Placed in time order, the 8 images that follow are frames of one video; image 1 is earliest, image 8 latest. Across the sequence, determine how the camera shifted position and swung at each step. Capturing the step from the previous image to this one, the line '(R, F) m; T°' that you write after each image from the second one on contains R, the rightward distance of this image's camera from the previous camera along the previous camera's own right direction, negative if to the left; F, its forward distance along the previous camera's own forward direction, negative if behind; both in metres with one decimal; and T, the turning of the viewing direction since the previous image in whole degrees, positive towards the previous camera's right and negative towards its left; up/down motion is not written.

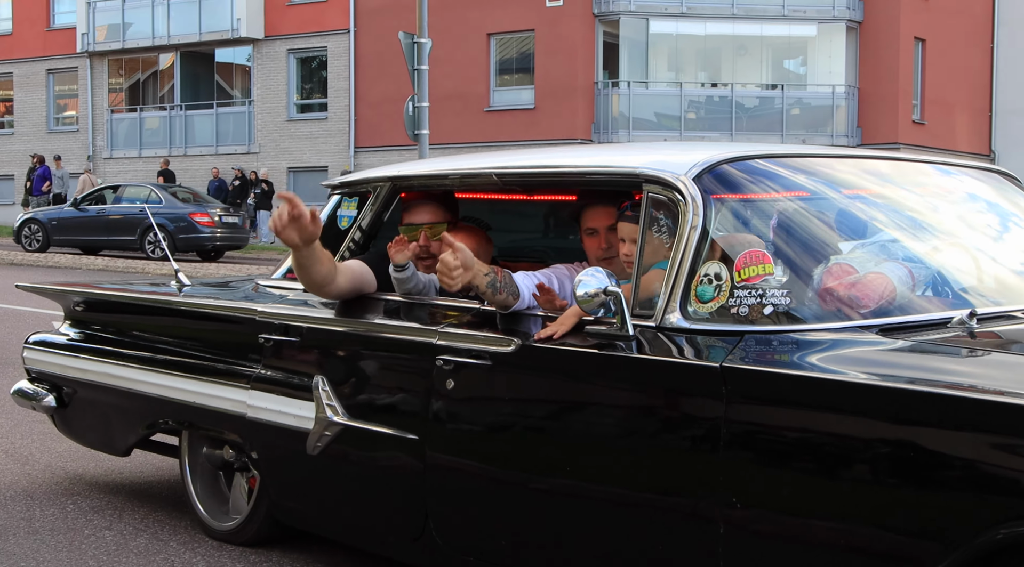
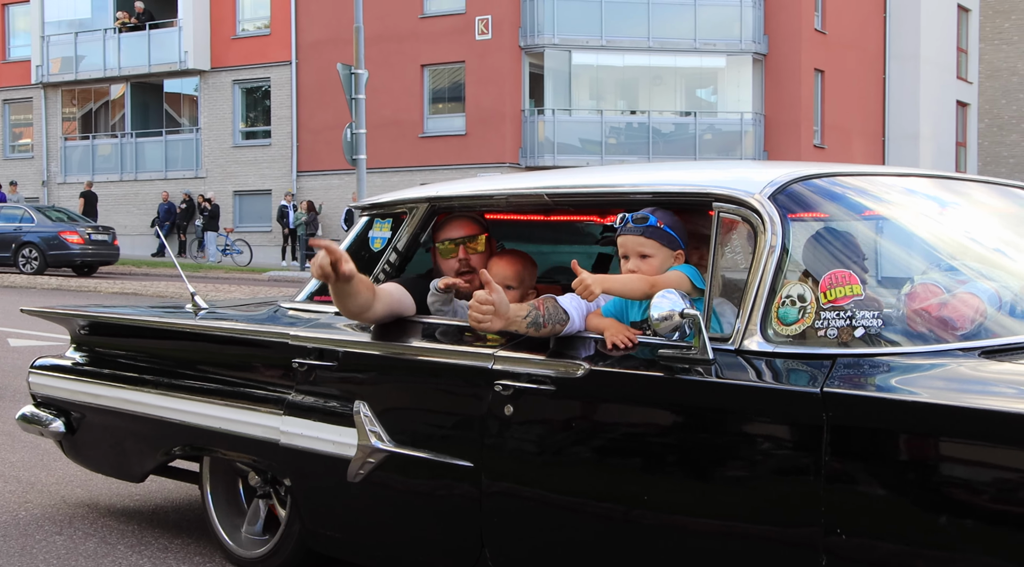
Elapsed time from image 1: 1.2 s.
(-0.3, +0.1) m; +2°
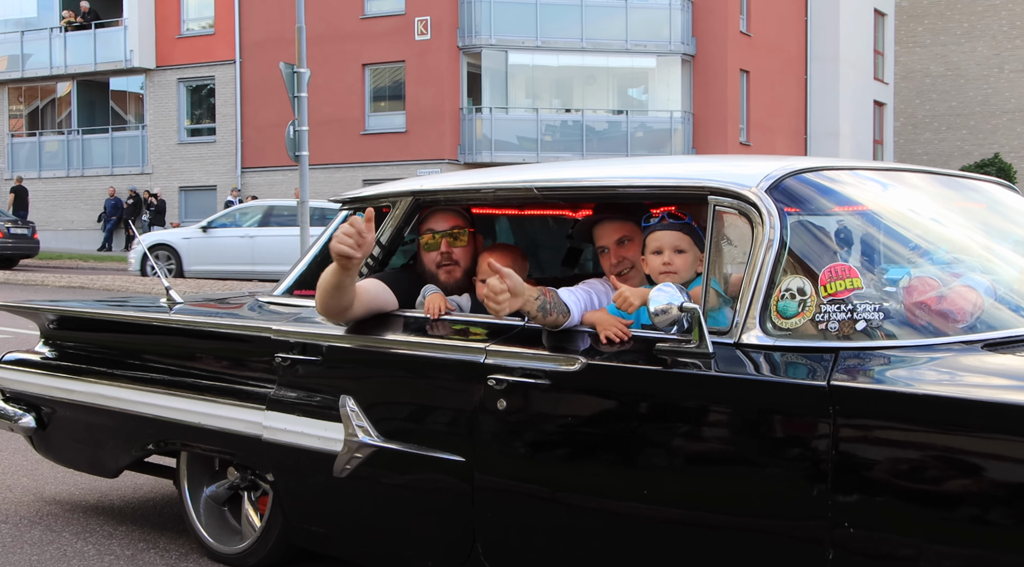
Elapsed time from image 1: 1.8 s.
(-0.1, 0.0) m; +2°
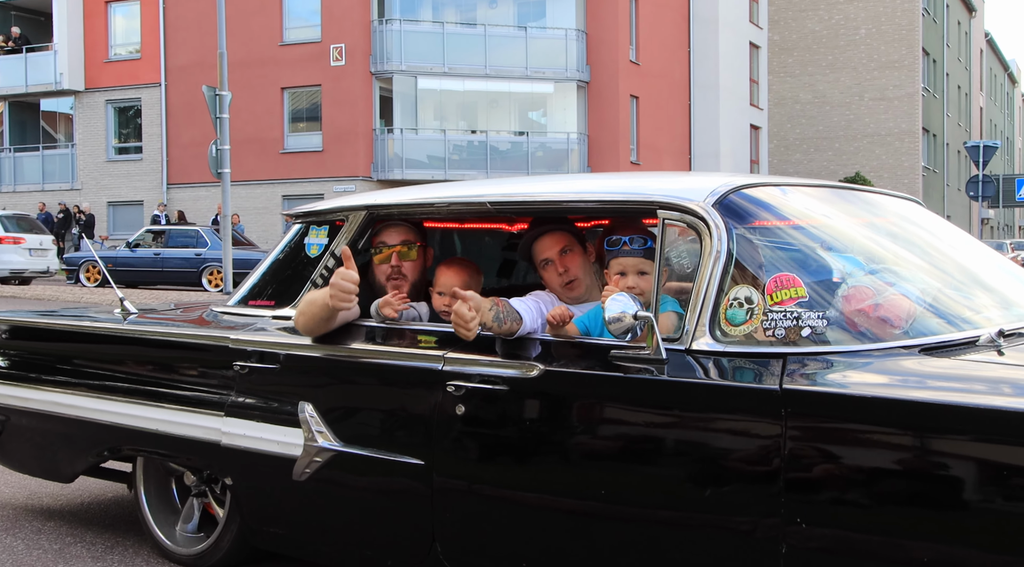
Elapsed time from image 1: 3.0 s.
(-0.1, -0.1) m; +3°
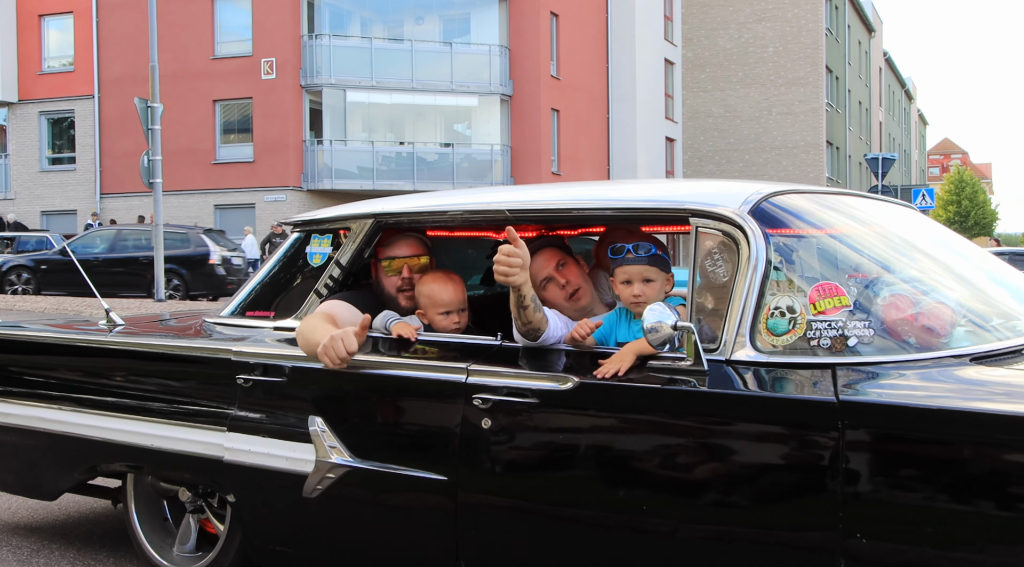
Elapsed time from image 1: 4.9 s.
(-0.2, +0.1) m; +3°
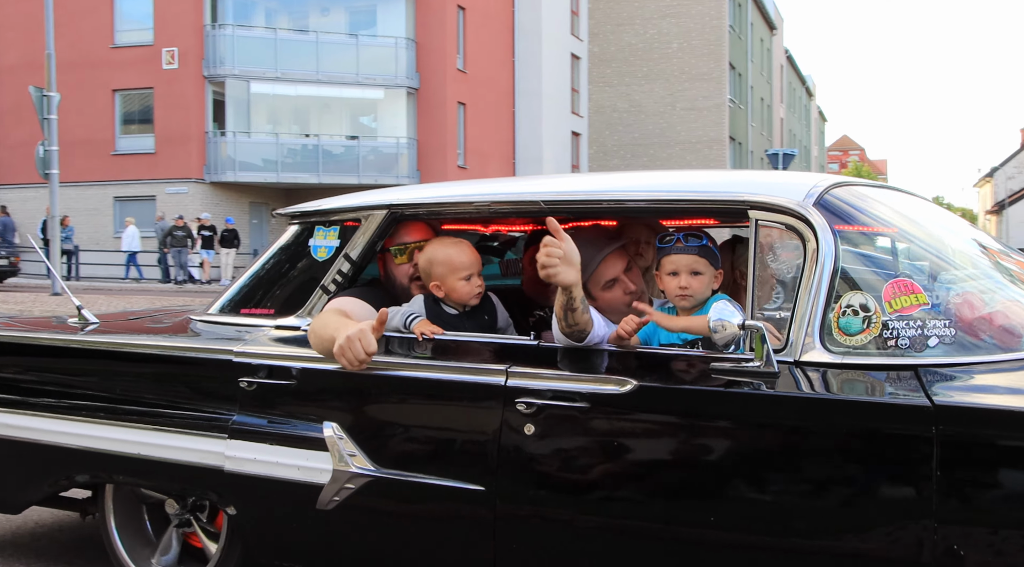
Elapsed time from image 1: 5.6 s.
(-0.4, +0.2) m; +5°
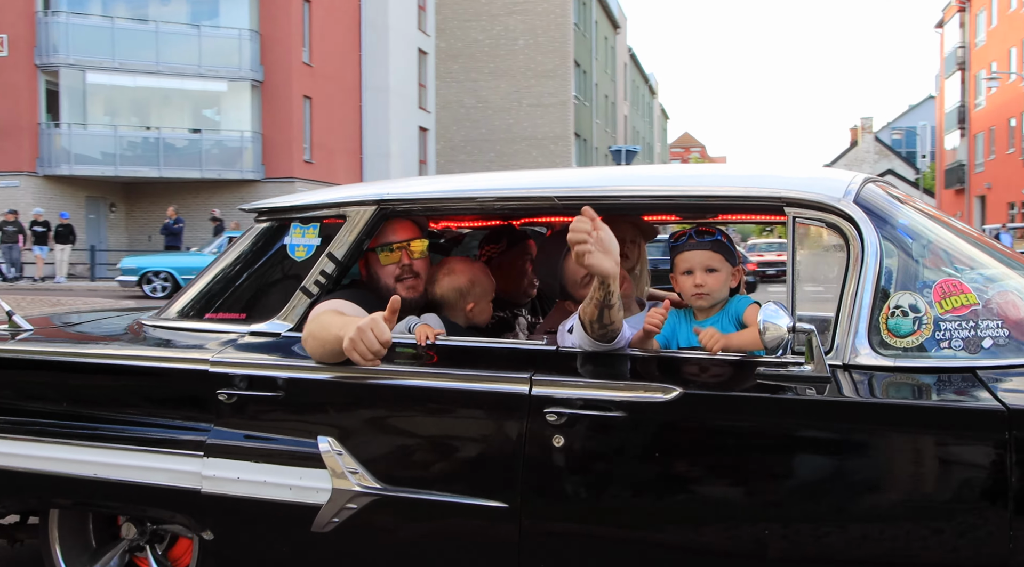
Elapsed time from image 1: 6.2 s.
(-0.4, +0.2) m; +7°
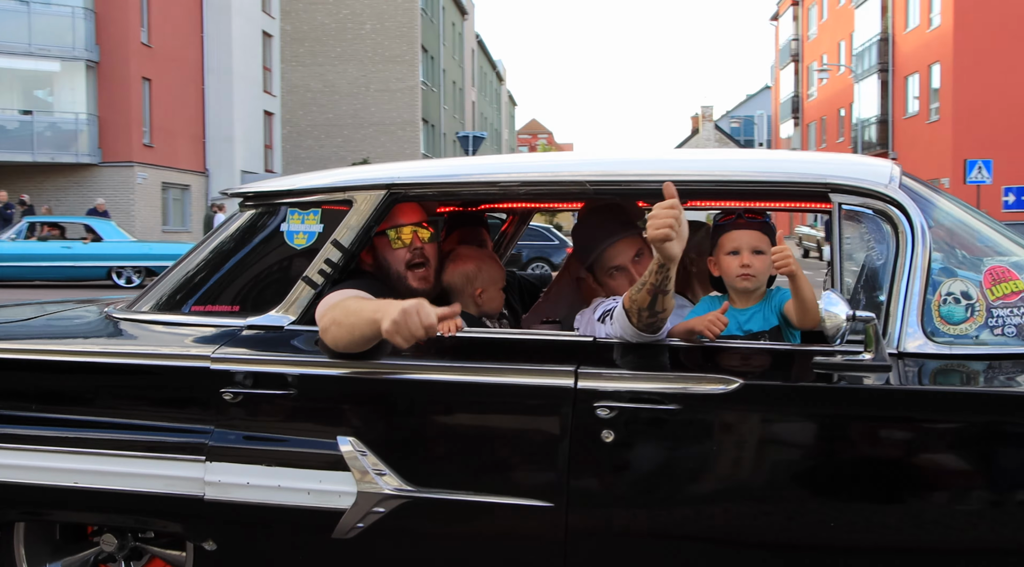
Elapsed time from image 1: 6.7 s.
(-0.5, +0.2) m; +7°
